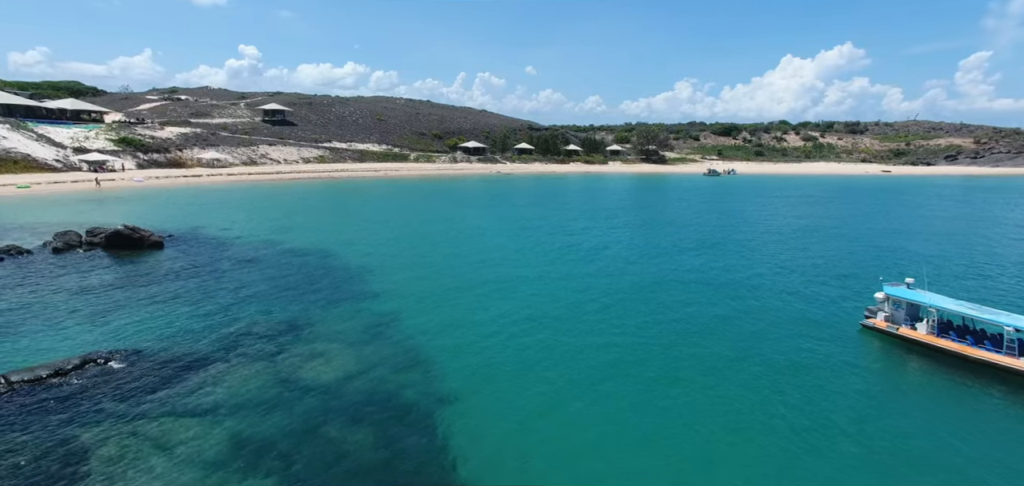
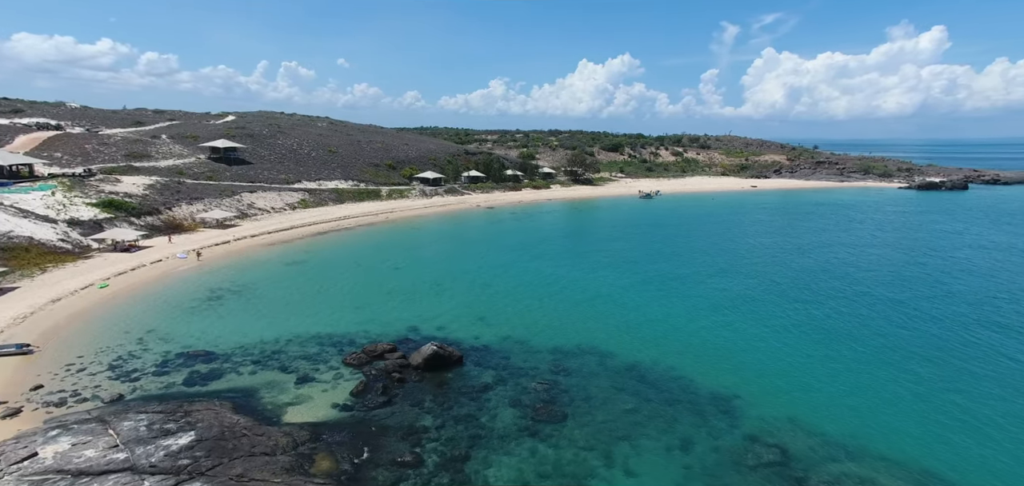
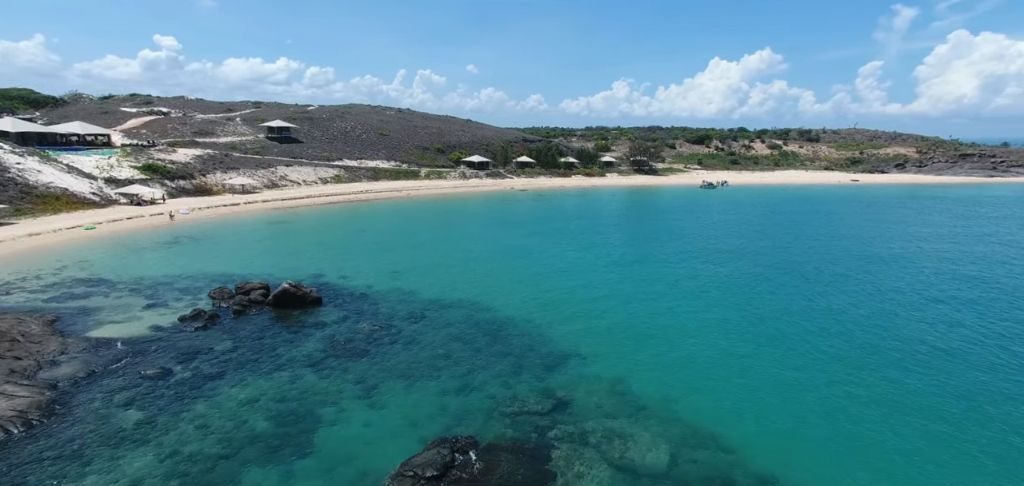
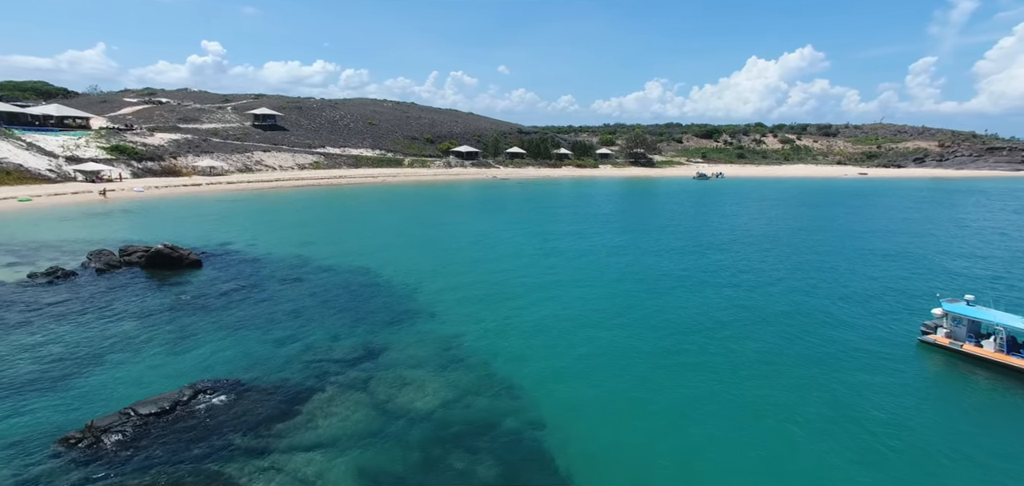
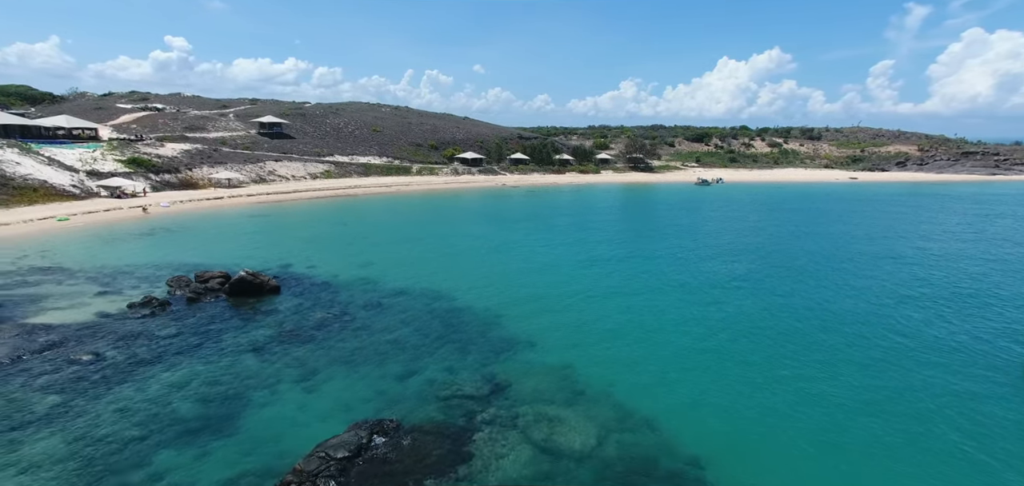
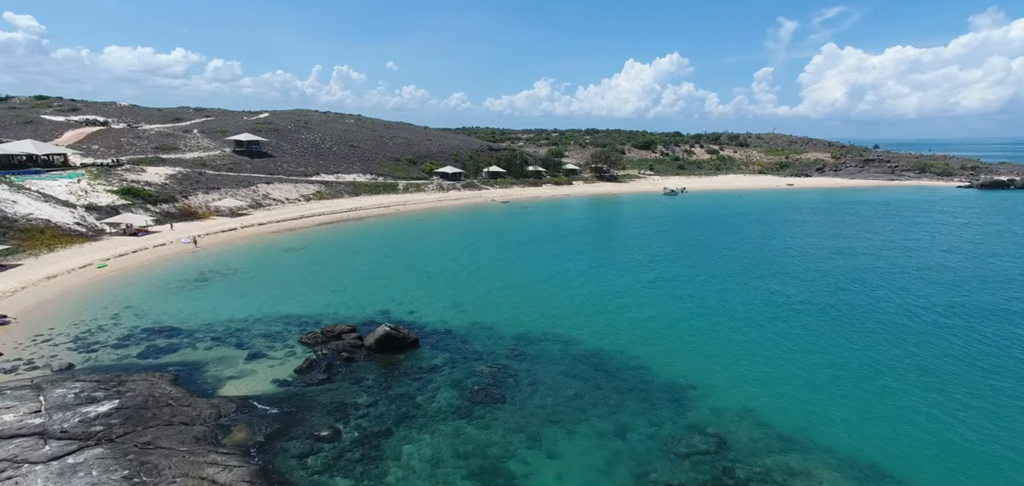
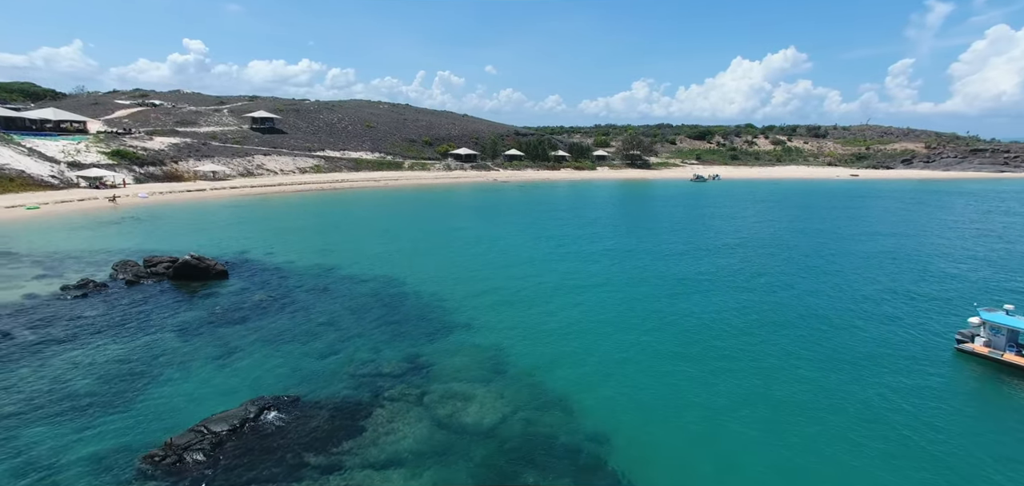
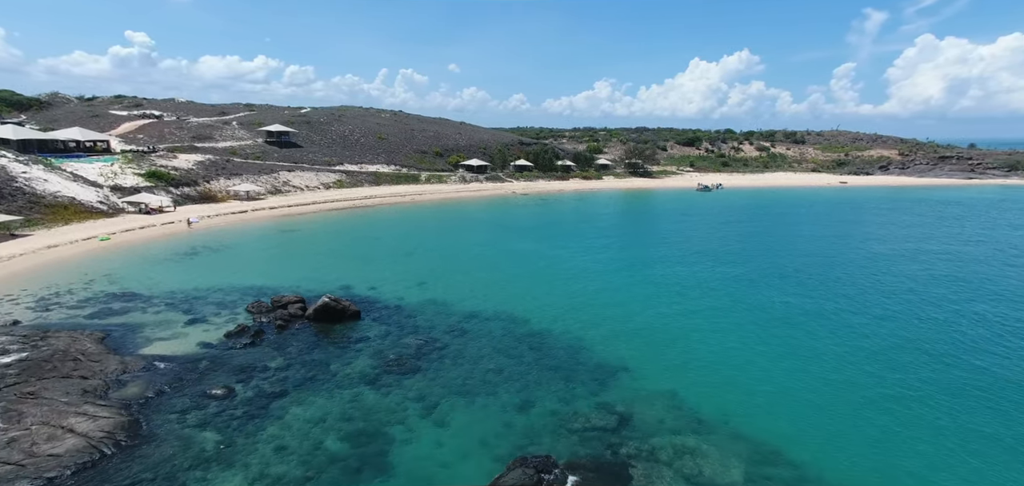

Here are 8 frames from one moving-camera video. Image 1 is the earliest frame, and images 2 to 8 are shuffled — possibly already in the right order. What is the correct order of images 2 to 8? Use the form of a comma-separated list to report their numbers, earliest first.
4, 7, 5, 3, 8, 6, 2
